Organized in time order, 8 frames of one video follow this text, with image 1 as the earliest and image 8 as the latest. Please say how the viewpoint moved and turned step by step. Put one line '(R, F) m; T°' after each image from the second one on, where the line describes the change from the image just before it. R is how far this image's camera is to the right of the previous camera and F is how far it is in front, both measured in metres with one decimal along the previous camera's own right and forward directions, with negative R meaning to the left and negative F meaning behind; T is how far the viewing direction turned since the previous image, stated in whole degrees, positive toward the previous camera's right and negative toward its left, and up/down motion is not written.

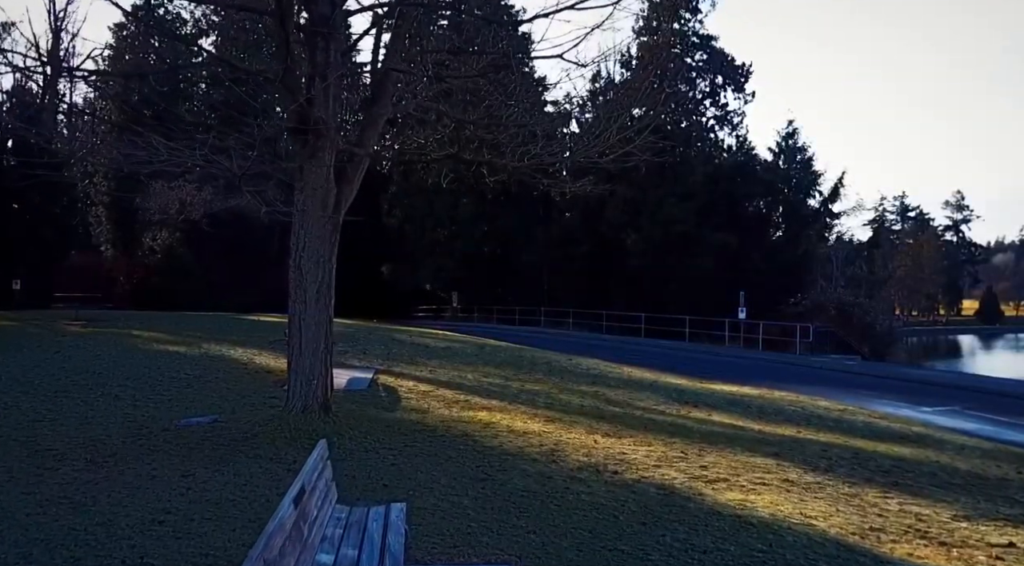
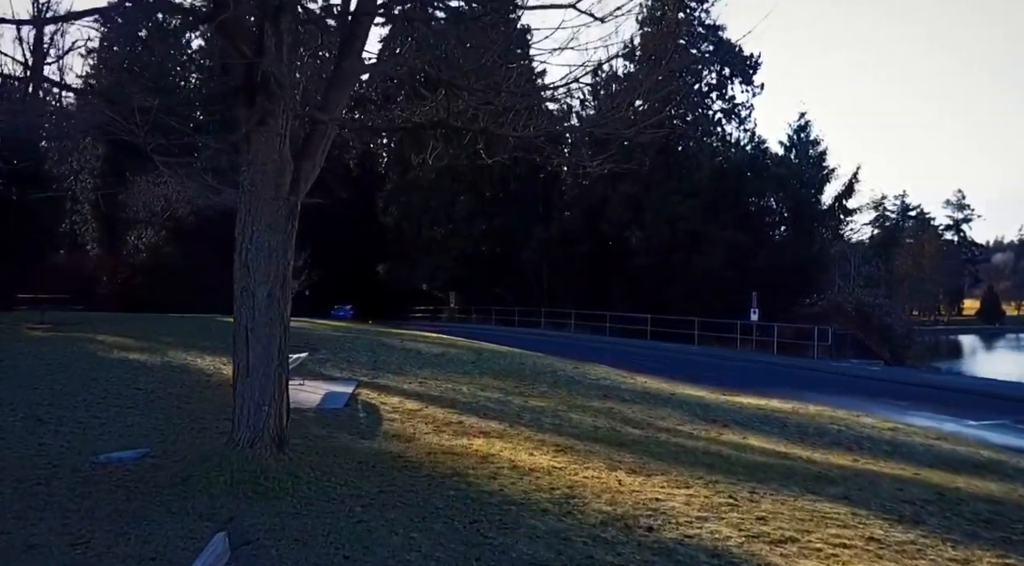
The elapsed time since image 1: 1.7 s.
(0.0, +1.8) m; 0°
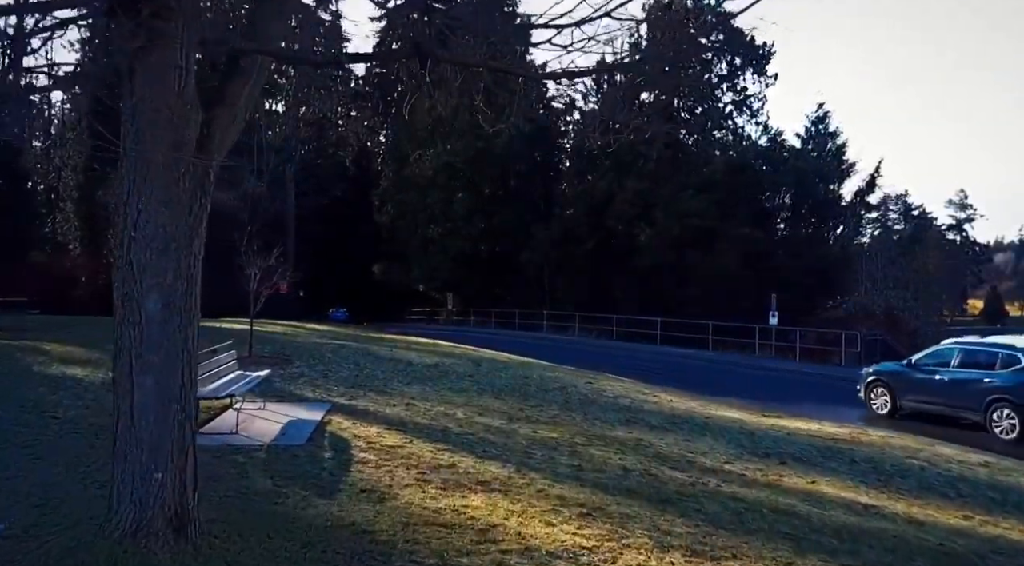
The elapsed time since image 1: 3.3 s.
(-0.1, +2.2) m; 0°
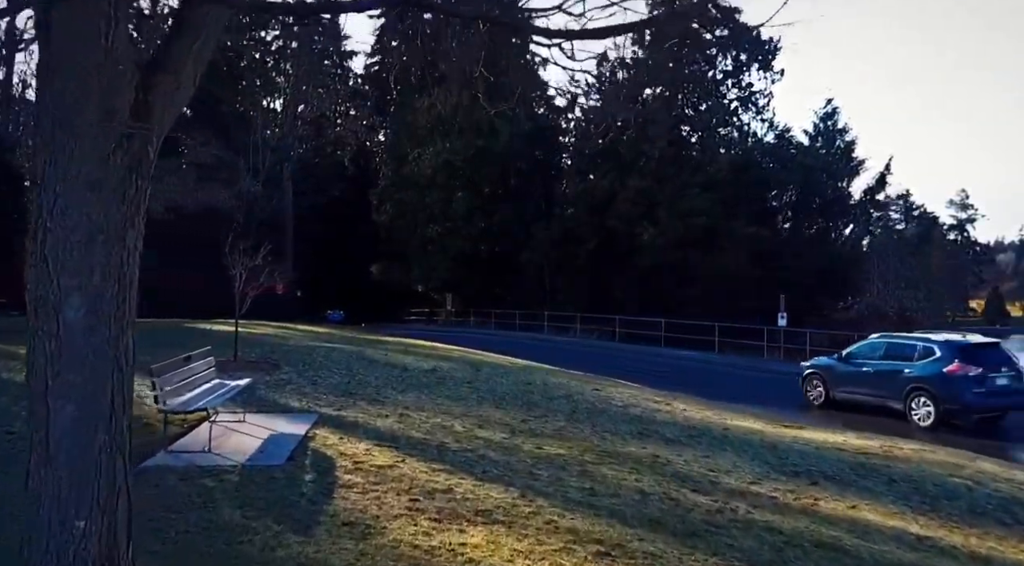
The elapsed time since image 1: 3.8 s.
(0.0, +0.9) m; 0°
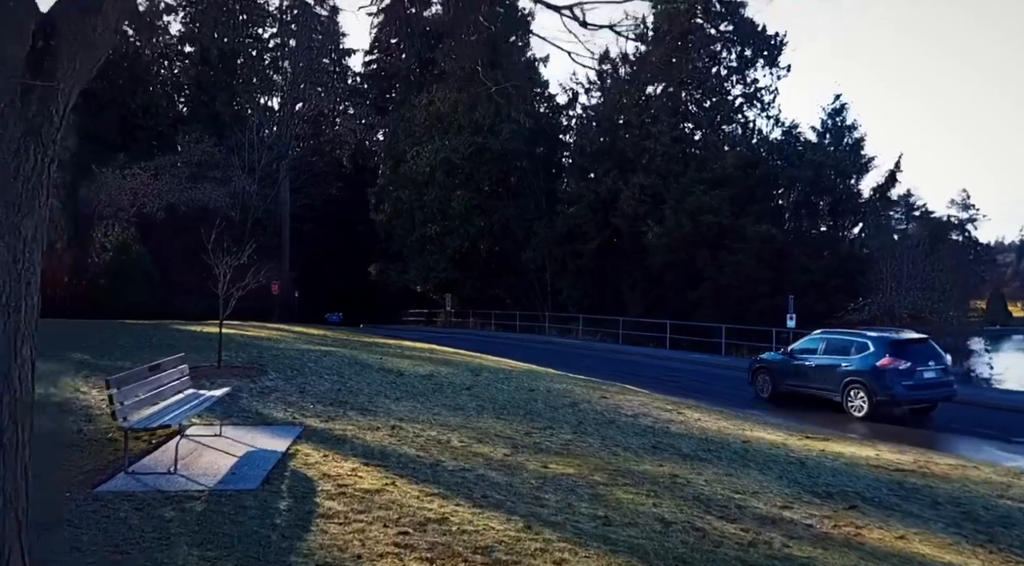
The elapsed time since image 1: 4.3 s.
(0.0, +0.8) m; 0°
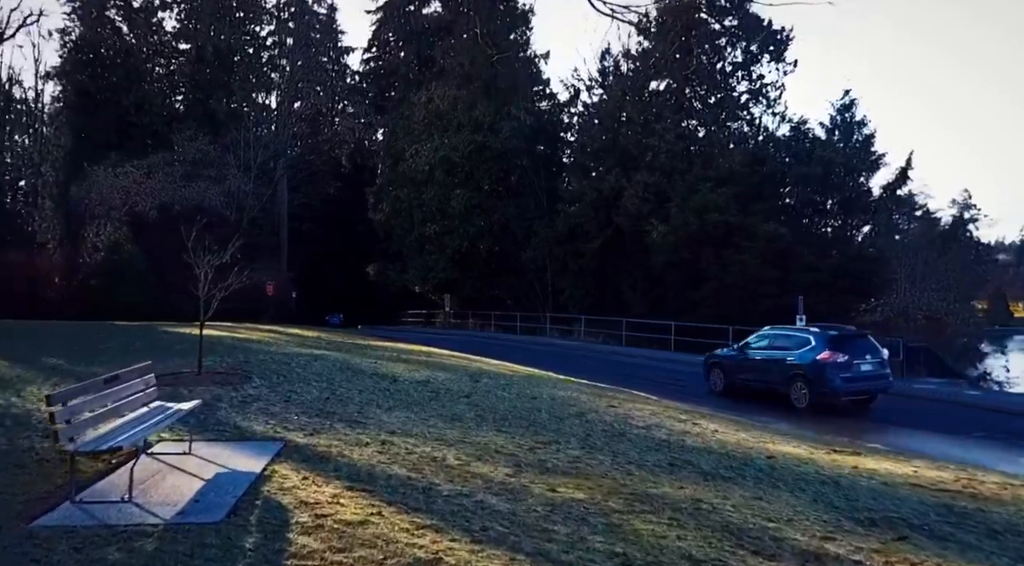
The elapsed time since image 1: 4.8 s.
(0.0, +0.9) m; 0°
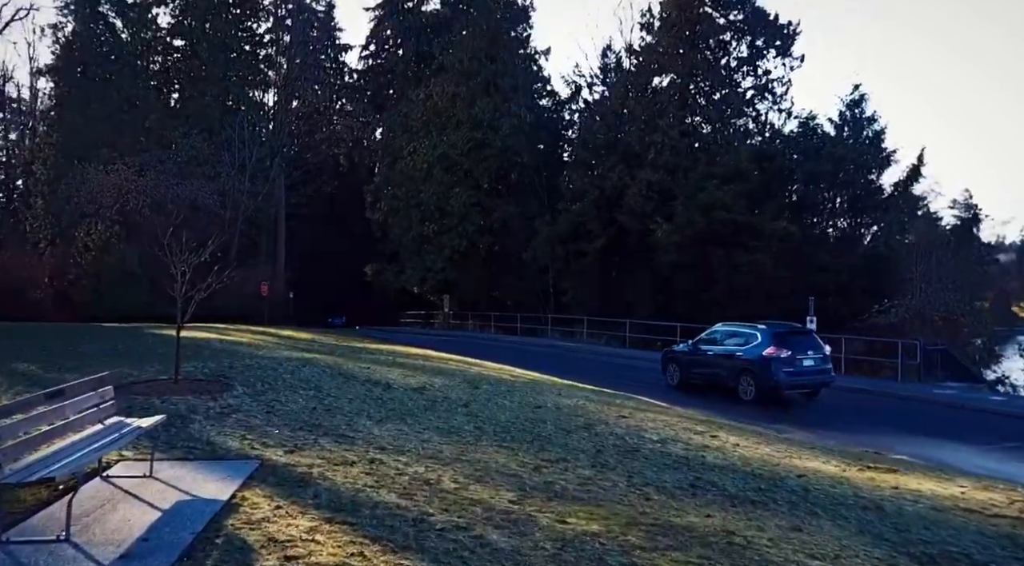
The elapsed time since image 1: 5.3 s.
(0.0, +0.9) m; 0°
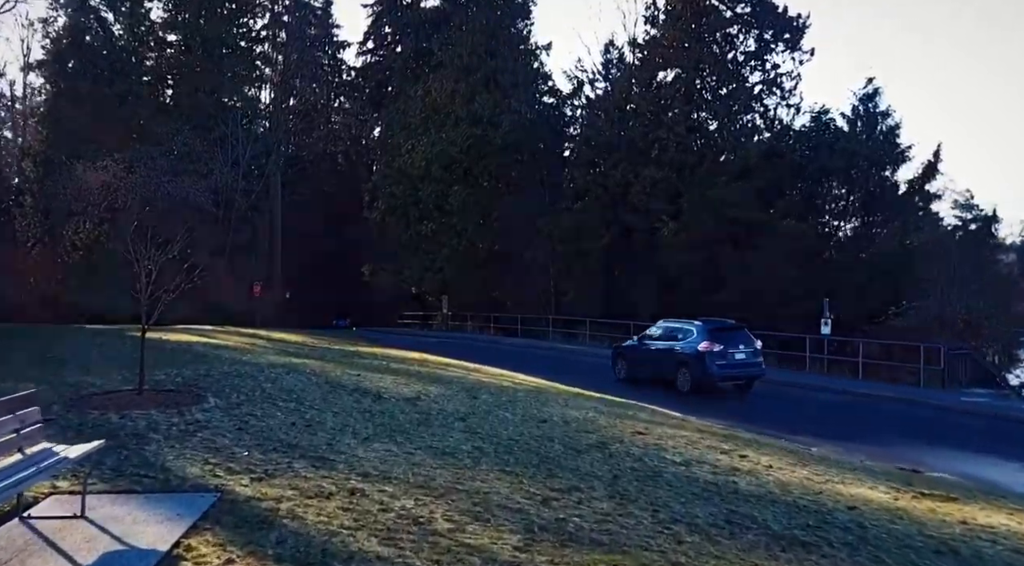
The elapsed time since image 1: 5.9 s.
(0.0, +1.2) m; 0°
